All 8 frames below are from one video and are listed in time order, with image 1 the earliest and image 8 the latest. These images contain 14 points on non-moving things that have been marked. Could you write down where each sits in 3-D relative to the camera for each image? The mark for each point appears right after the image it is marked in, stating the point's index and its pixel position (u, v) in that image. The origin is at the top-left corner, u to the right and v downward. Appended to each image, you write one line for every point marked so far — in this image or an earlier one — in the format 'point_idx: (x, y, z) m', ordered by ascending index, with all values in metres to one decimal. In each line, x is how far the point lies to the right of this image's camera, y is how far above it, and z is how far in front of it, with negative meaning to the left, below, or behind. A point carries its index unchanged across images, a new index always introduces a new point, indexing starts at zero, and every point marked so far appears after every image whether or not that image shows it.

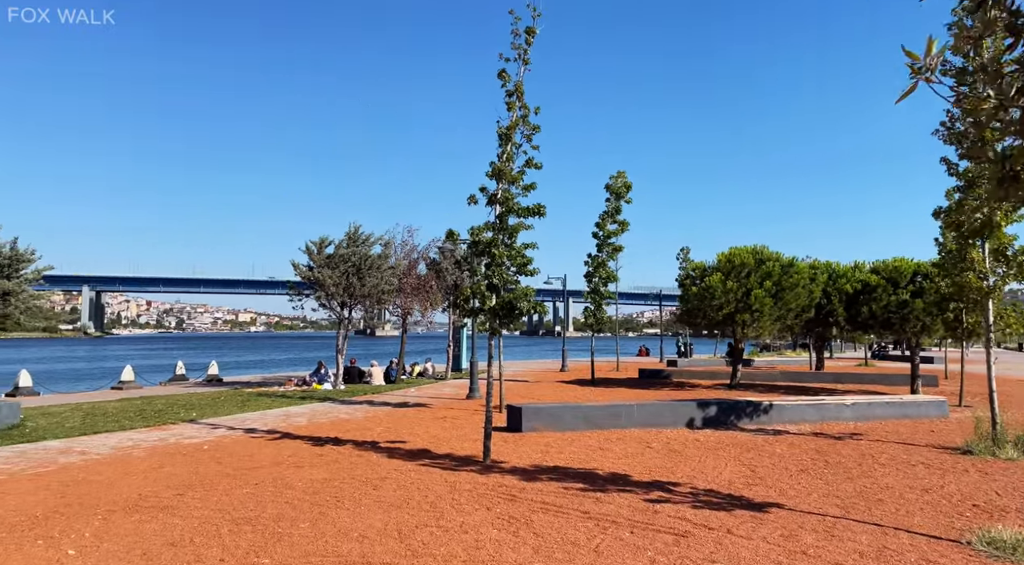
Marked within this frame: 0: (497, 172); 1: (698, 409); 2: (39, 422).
0: (-0.2, +1.7, +11.4) m
1: (+3.6, -2.4, +14.2) m
2: (-10.2, -3.0, +16.0) m
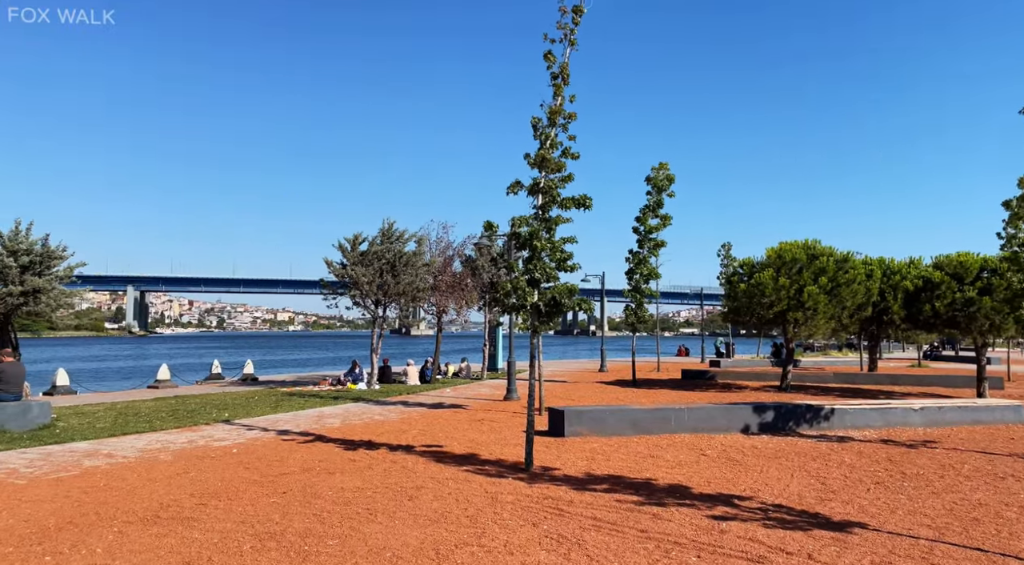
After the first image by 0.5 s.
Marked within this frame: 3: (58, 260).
0: (+0.4, +1.8, +10.6) m
1: (+4.4, -2.4, +13.3) m
2: (-9.3, -3.0, +15.7) m
3: (-9.8, +0.5, +16.0) m
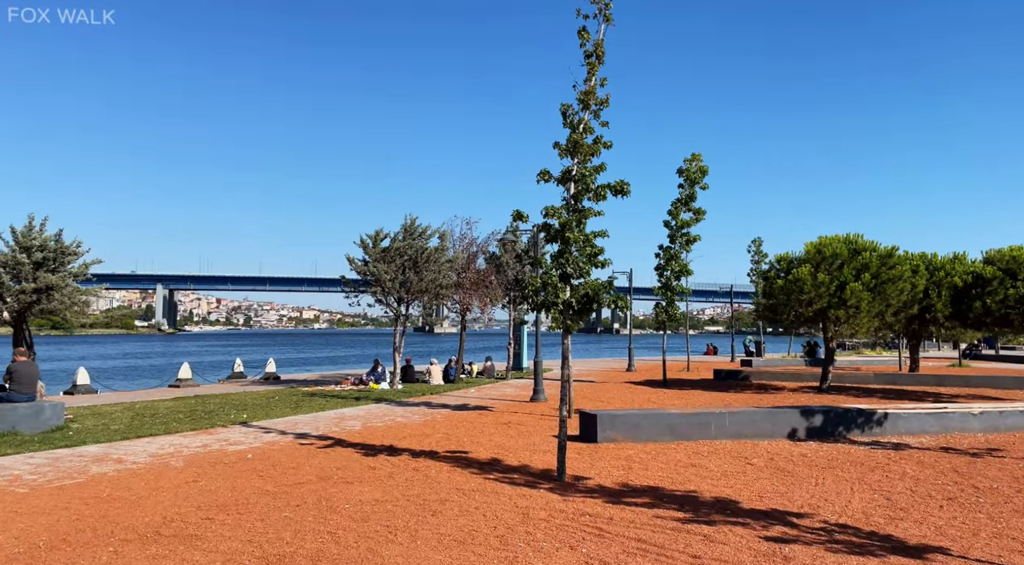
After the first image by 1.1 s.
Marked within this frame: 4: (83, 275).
0: (+0.8, +1.8, +9.9) m
1: (+4.9, -2.3, +12.4) m
2: (-8.8, -2.9, +15.2) m
3: (-9.2, +0.5, +15.5) m
4: (-9.3, +0.2, +16.0) m
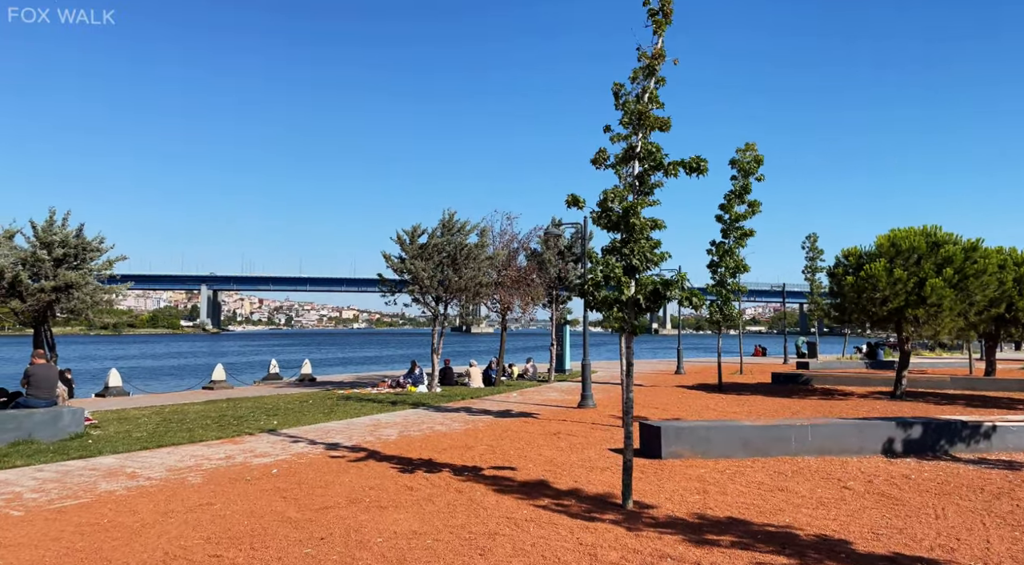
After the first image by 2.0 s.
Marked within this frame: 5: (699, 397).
0: (+1.5, +1.9, +8.5) m
1: (+5.6, -2.2, +10.9) m
2: (-7.8, -2.9, +14.4) m
3: (-8.3, +0.6, +14.7) m
4: (-8.3, +0.3, +15.2) m
5: (+4.9, -3.0, +19.7) m
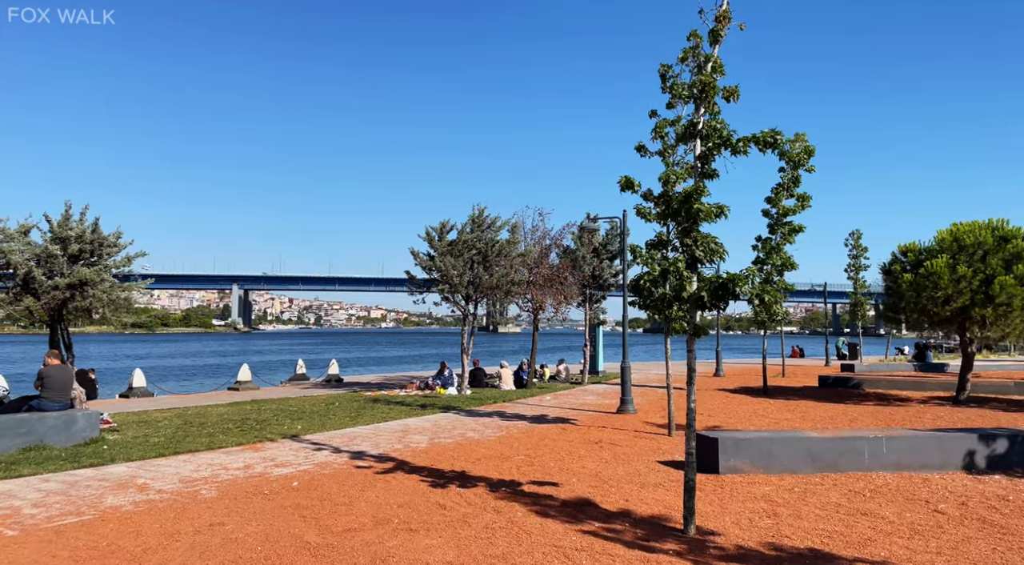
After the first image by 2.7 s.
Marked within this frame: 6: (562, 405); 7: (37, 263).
0: (+1.9, +2.0, +7.6) m
1: (+6.2, -2.2, +9.8) m
2: (-7.1, -2.8, +13.7) m
3: (-7.6, +0.6, +14.0) m
4: (-7.6, +0.3, +14.6) m
5: (+5.8, -3.0, +18.5) m
6: (+1.3, -3.1, +19.1) m
7: (-8.5, +0.3, +13.3) m
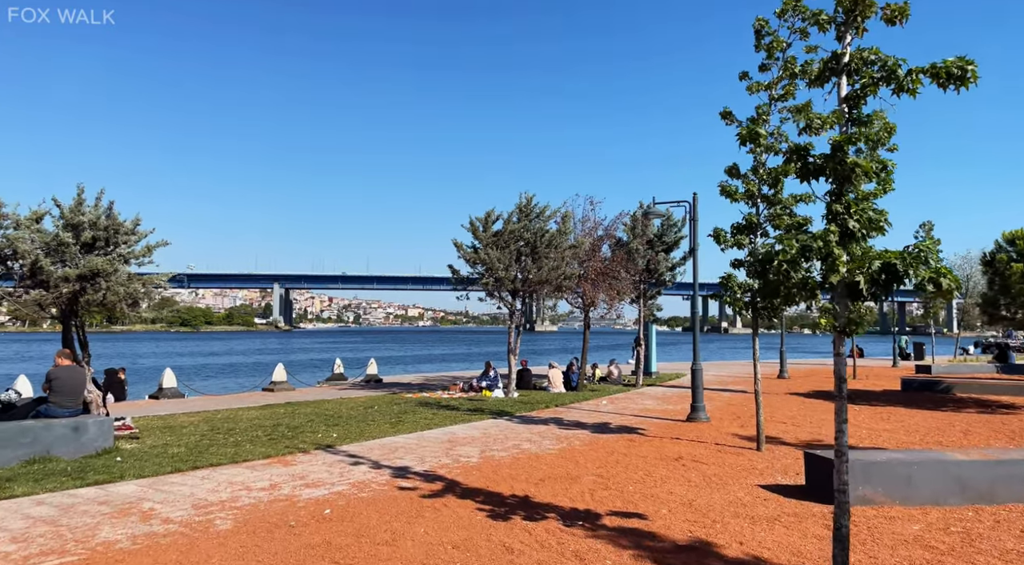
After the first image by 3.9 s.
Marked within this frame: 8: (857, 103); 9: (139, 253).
0: (+2.6, +2.1, +5.8) m
1: (+7.0, -2.0, +7.8) m
2: (-6.1, -2.7, +12.4) m
3: (-6.6, +0.8, +12.7) m
4: (-6.5, +0.4, +13.2) m
5: (+7.0, -2.8, +16.6) m
6: (+2.5, -3.0, +17.3) m
7: (-7.5, +0.5, +12.0) m
8: (+2.7, +1.4, +5.8) m
9: (-6.5, +0.5, +13.0) m
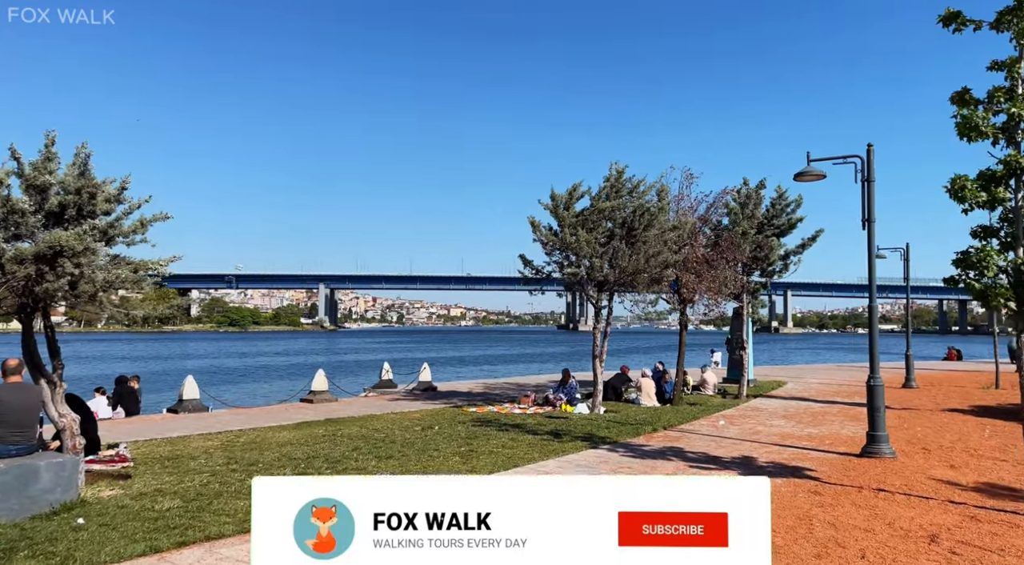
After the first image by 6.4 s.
0: (+3.7, +2.3, +1.9) m
1: (+8.2, -1.8, +3.6) m
2: (-4.6, -2.5, +8.9) m
3: (-5.0, +1.0, +9.3) m
4: (-5.0, +0.6, +9.8) m
5: (+8.8, -2.6, +12.4) m
6: (+4.3, -2.7, +13.4) m
7: (-6.0, +0.7, +8.7) m
8: (+3.8, +1.6, +1.9) m
9: (-5.0, +0.7, +9.6) m
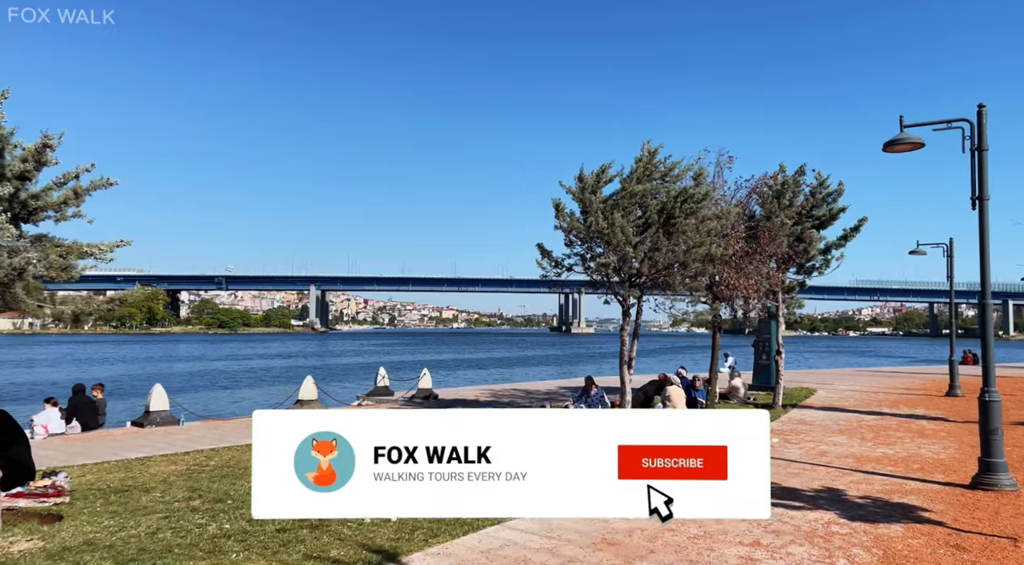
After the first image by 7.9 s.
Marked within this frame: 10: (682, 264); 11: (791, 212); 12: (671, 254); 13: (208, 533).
0: (+4.2, +2.4, -0.2) m
1: (+8.7, -1.6, +1.6) m
2: (-4.2, -2.4, +6.7) m
3: (-4.6, +1.1, +7.1) m
4: (-4.6, +0.8, +7.6) m
5: (+9.1, -2.5, +10.3) m
6: (+4.7, -2.6, +11.3) m
7: (-5.6, +0.8, +6.5) m
8: (+4.3, +1.7, -0.2) m
9: (-4.6, +0.8, +7.4) m
10: (+3.3, +0.4, +14.5) m
11: (+6.7, +1.6, +17.7) m
12: (+3.0, +0.5, +14.2) m
13: (-2.9, -2.4, +7.3) m
